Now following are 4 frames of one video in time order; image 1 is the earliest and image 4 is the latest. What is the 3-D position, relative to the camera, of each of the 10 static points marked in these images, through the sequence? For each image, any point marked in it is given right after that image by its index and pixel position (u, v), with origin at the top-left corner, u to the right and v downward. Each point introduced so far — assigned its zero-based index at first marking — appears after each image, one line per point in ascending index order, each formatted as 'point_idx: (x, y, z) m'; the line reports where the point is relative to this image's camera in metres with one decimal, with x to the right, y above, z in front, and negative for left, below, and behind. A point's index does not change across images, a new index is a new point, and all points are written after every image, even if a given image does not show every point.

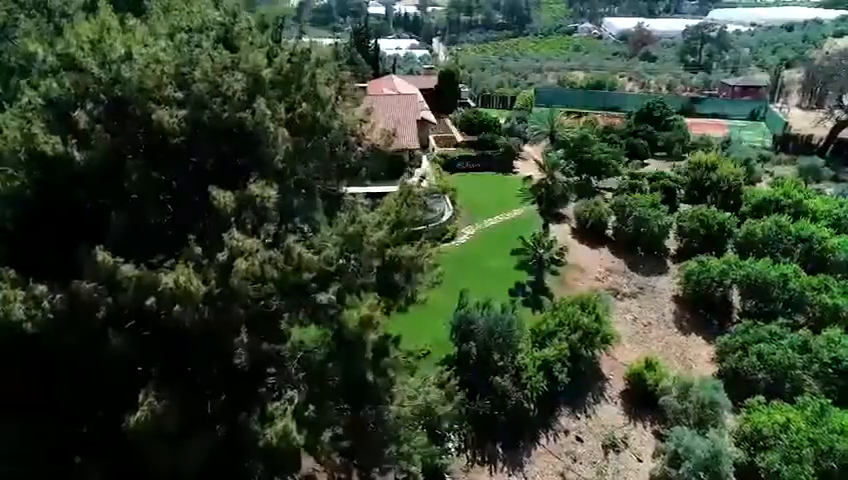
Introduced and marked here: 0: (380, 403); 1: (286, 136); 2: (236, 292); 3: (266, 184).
0: (-1.0, -4.0, +13.3) m
1: (-3.1, +2.2, +12.1) m
2: (-3.5, -1.0, +10.4) m
3: (-3.4, +1.1, +11.8) m
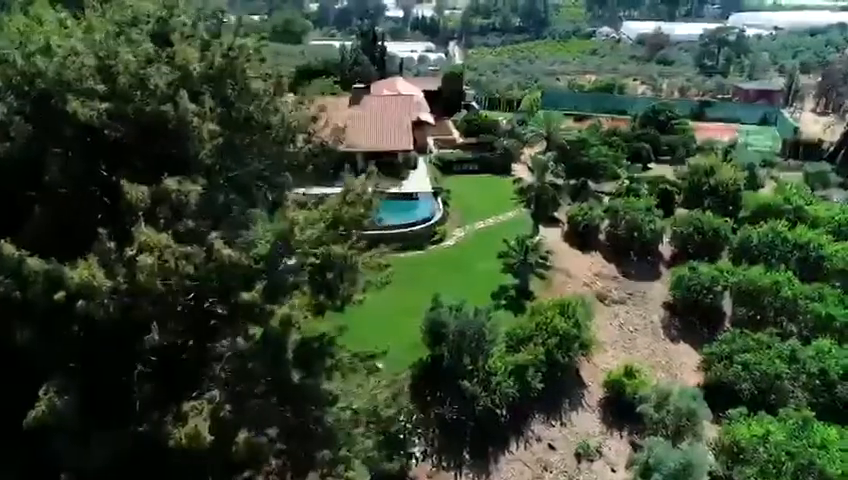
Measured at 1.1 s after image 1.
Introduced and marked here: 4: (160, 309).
0: (-2.4, -3.9, +13.0) m
1: (-4.5, +2.3, +12.0) m
2: (-5.1, -0.9, +10.2) m
3: (-4.9, +1.2, +11.6) m
4: (-5.3, -1.4, +11.0) m
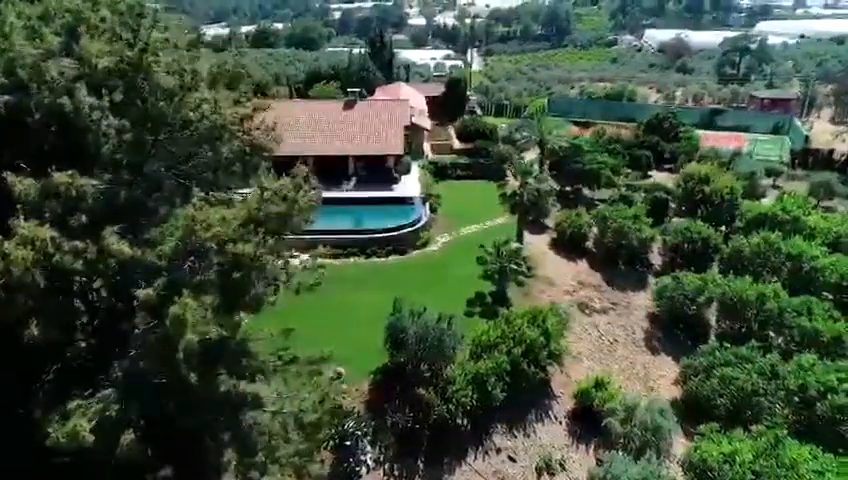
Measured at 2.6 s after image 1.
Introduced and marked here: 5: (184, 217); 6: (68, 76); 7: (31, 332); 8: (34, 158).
0: (-4.4, -3.9, +12.7) m
1: (-6.4, +2.4, +11.8) m
2: (-7.1, -0.8, +10.0) m
3: (-6.8, +1.3, +11.4) m
4: (-7.3, -1.3, +10.9) m
5: (-5.1, +0.5, +12.0) m
6: (-7.2, +3.3, +11.5) m
7: (-7.3, -1.8, +10.8) m
8: (-7.9, +1.7, +11.6) m
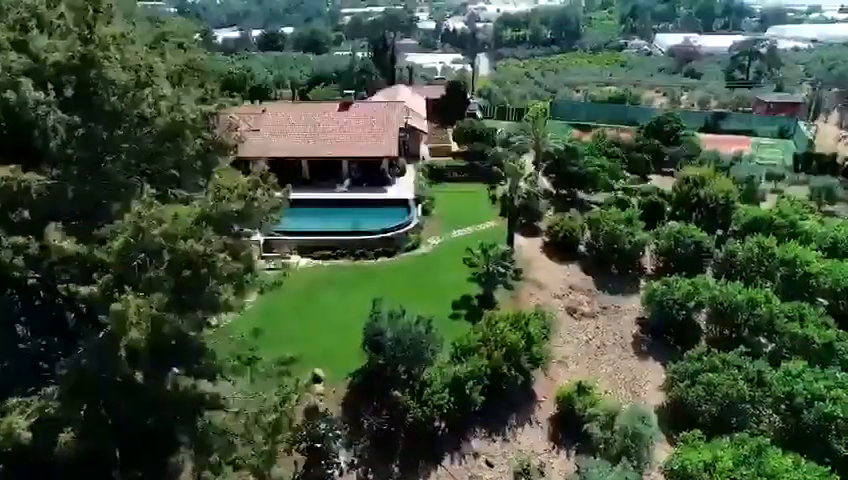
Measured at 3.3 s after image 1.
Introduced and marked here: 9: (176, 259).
0: (-5.4, -3.8, +12.5) m
1: (-7.4, +2.5, +11.7) m
2: (-8.1, -0.7, +9.9) m
3: (-7.8, +1.3, +11.3) m
4: (-8.3, -1.2, +10.8) m
5: (-6.1, +0.6, +11.9) m
6: (-8.2, +3.4, +11.5) m
7: (-8.3, -1.7, +10.7) m
8: (-8.9, +1.8, +11.5) m
9: (-5.2, -0.4, +11.8) m
